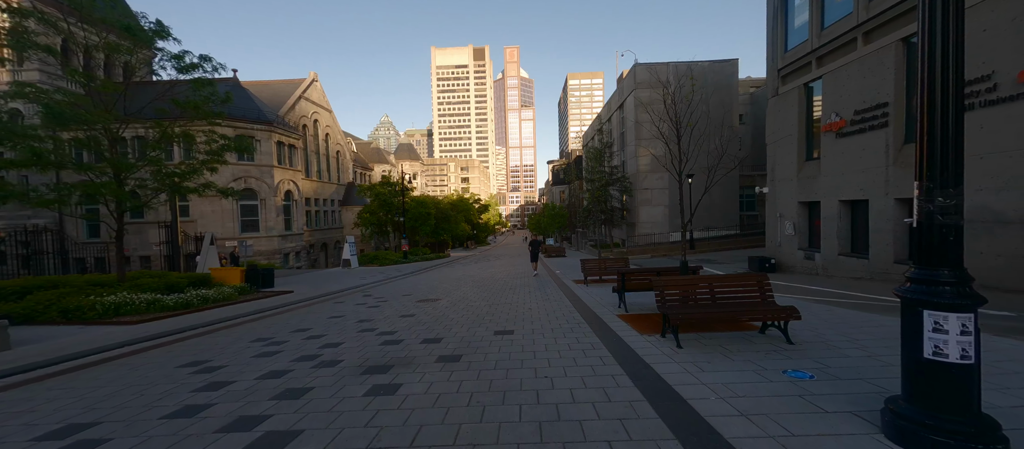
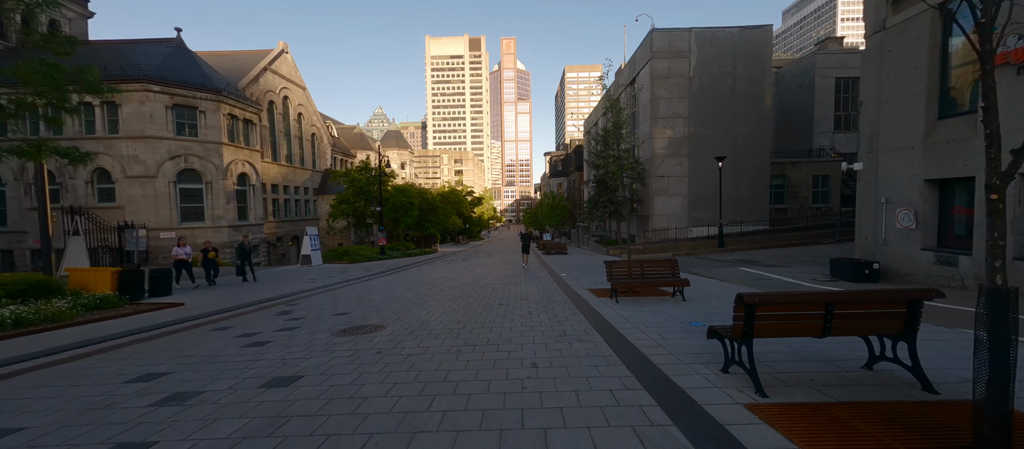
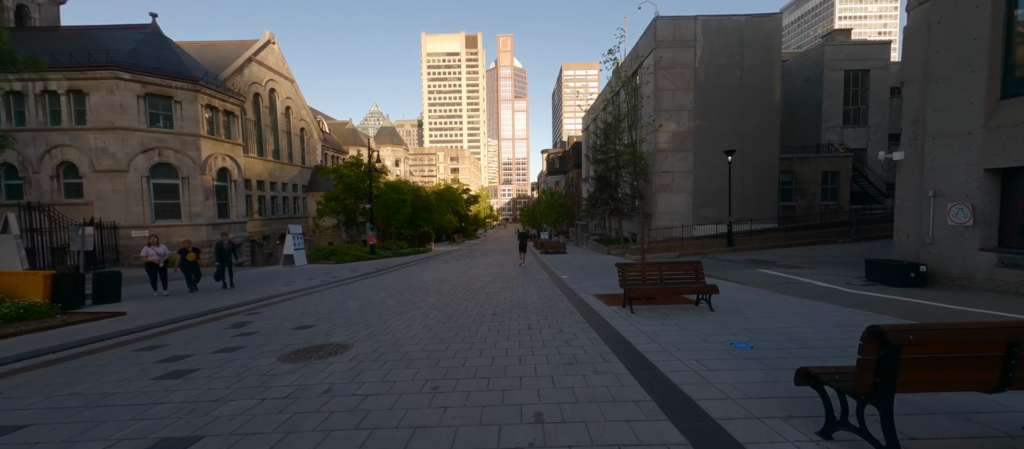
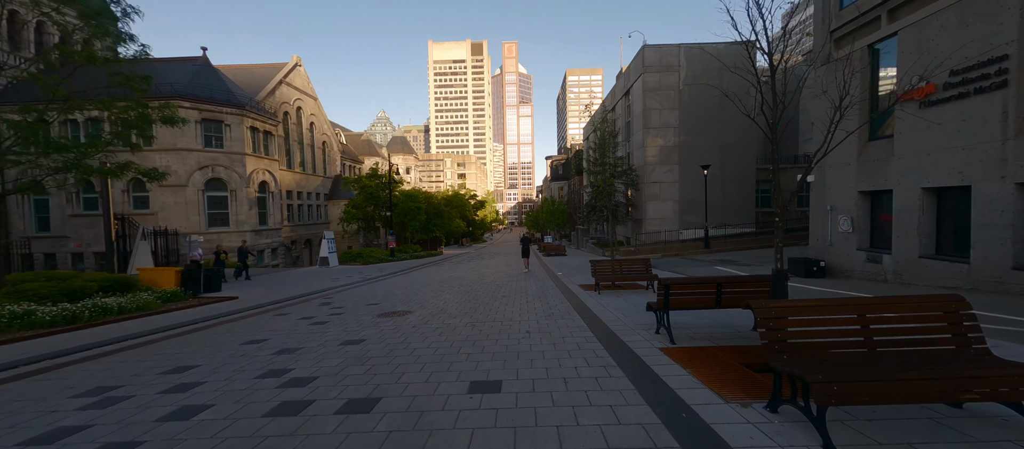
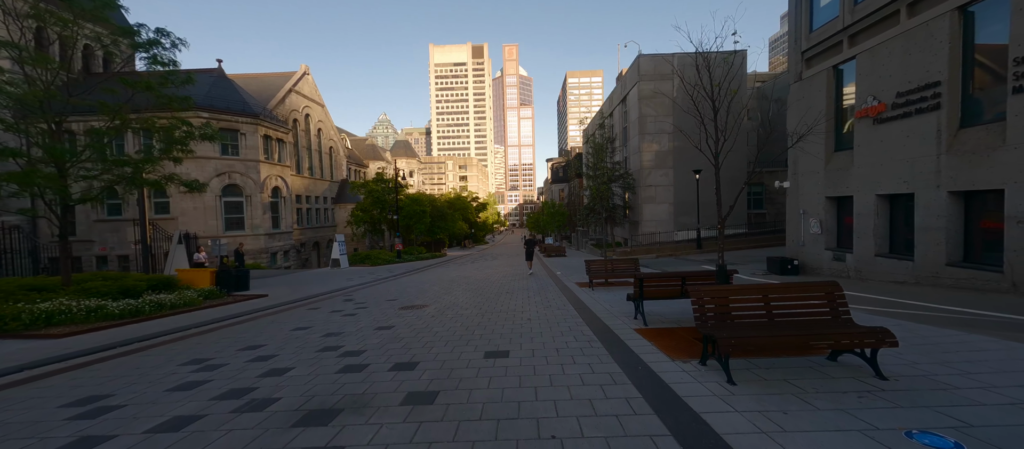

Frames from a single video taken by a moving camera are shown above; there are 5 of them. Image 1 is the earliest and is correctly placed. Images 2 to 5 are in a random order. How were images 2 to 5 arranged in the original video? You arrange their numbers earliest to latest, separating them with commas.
5, 4, 2, 3
